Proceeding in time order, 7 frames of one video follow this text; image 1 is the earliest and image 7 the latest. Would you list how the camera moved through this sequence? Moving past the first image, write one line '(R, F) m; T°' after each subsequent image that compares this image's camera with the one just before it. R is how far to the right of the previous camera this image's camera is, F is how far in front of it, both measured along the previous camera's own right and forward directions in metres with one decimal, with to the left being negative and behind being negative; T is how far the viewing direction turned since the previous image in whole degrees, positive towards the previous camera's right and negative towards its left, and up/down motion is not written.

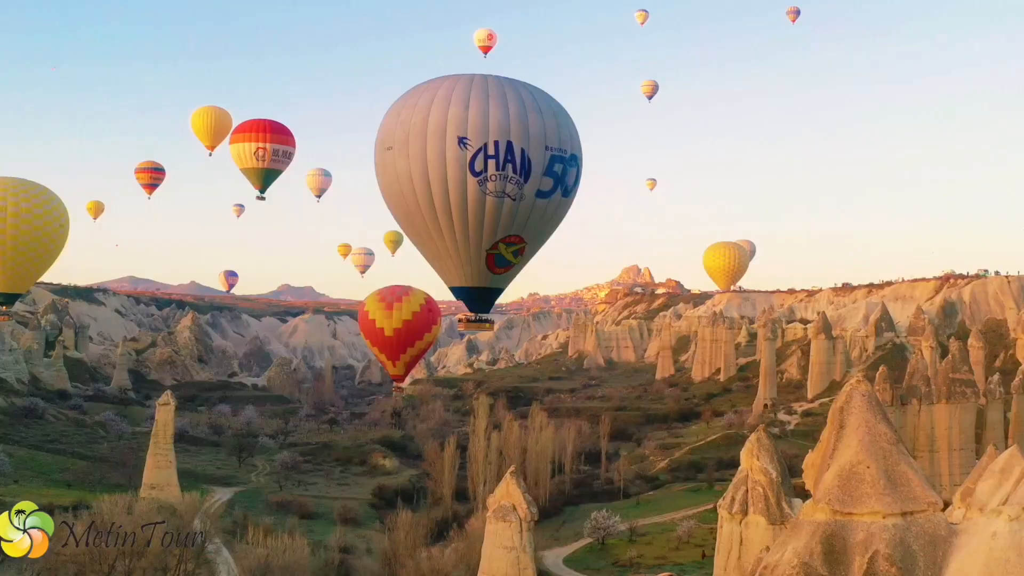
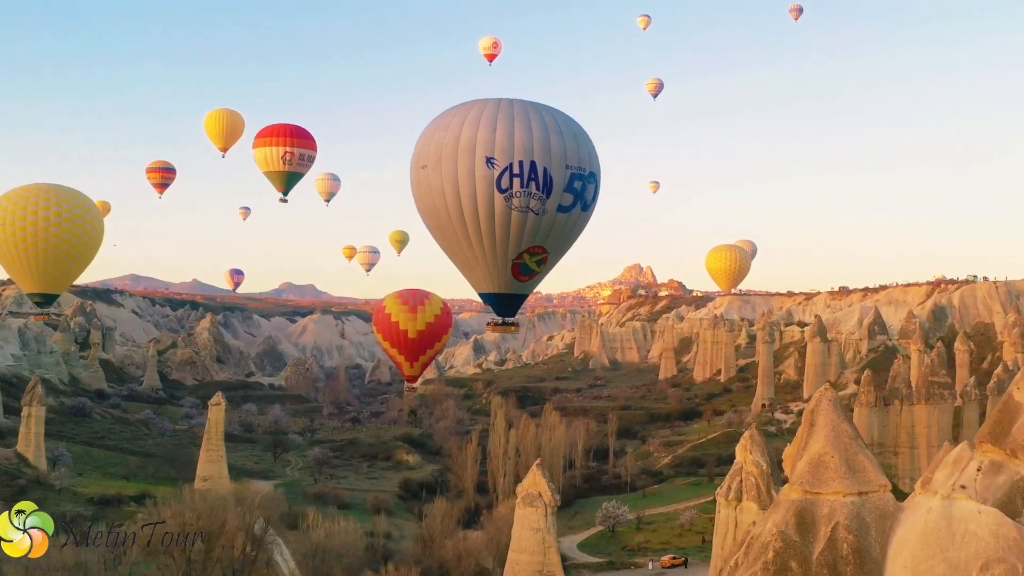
(-0.3, -2.0) m; 0°
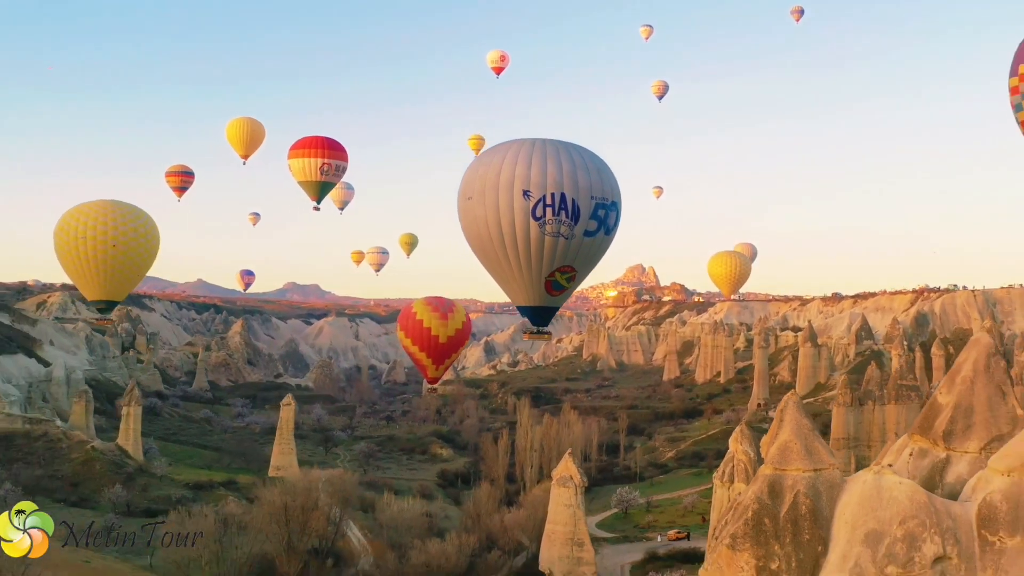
(-0.6, -3.7) m; 0°
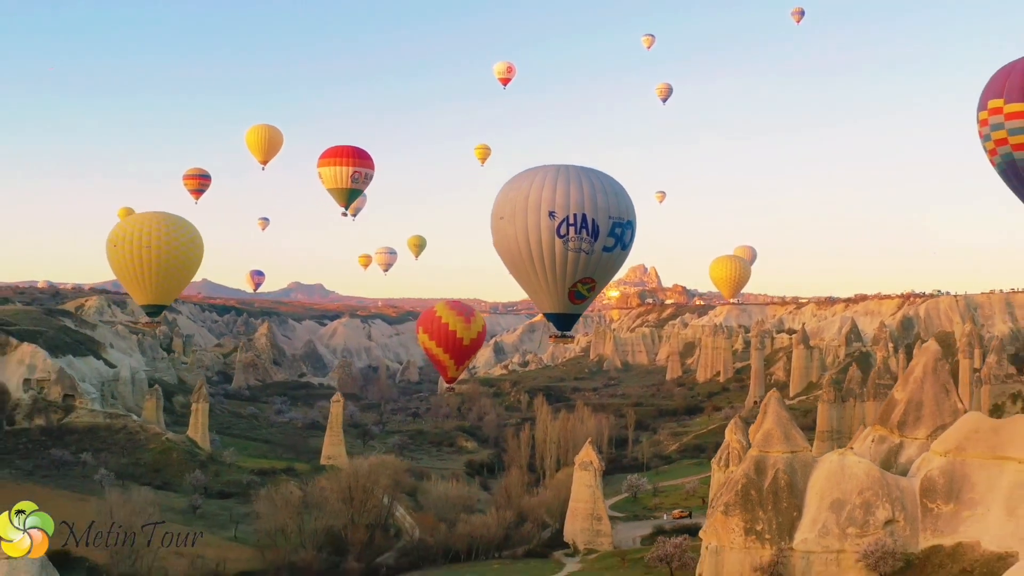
(-0.6, -3.5) m; 0°
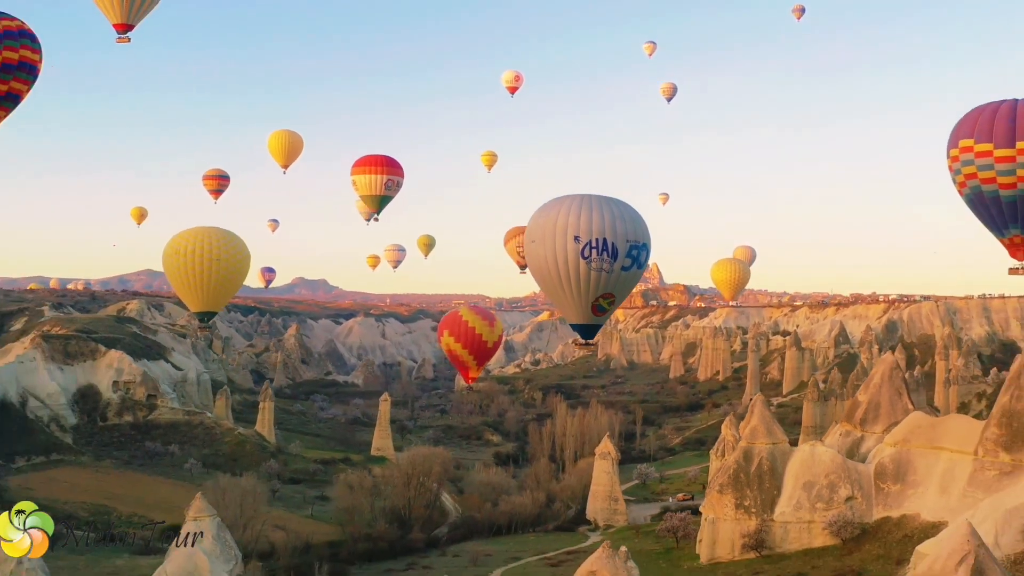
(-0.8, -4.4) m; 0°
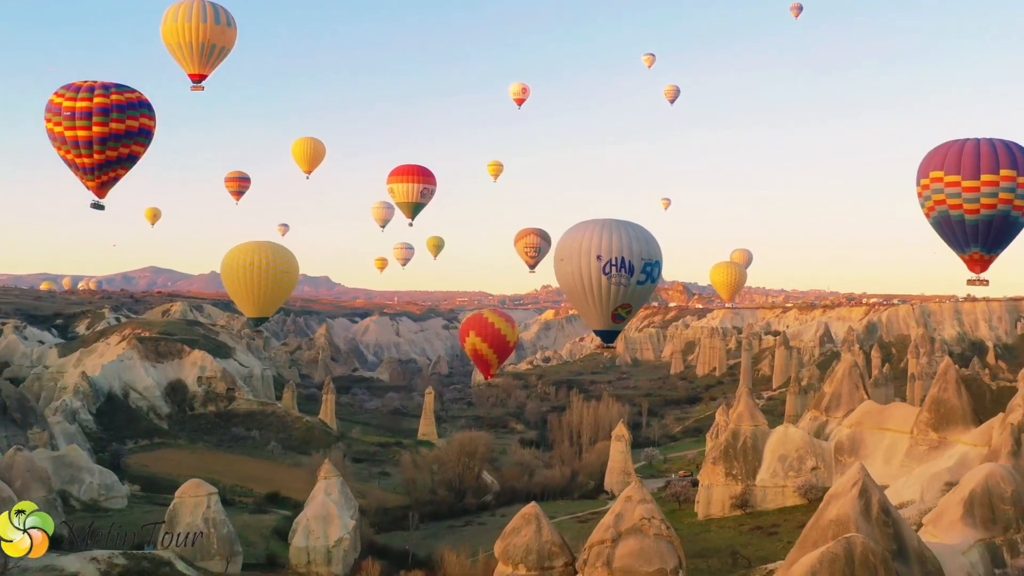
(-1.0, -5.8) m; 0°
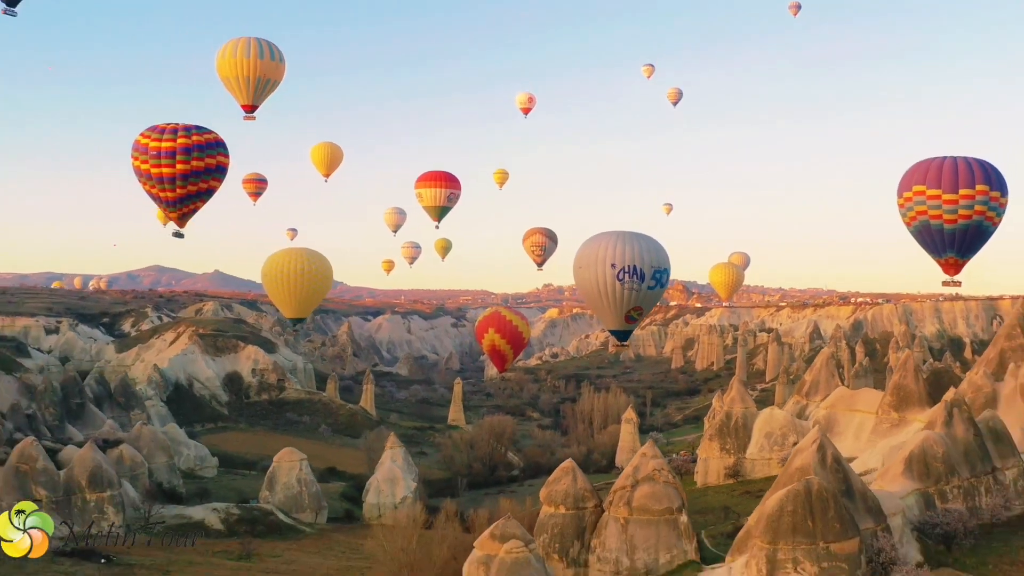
(-0.8, -4.9) m; 0°
